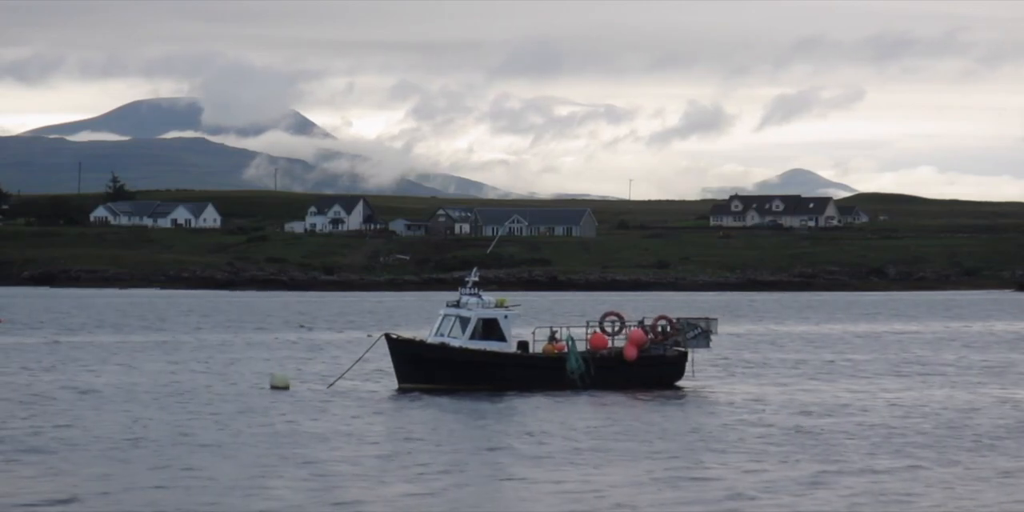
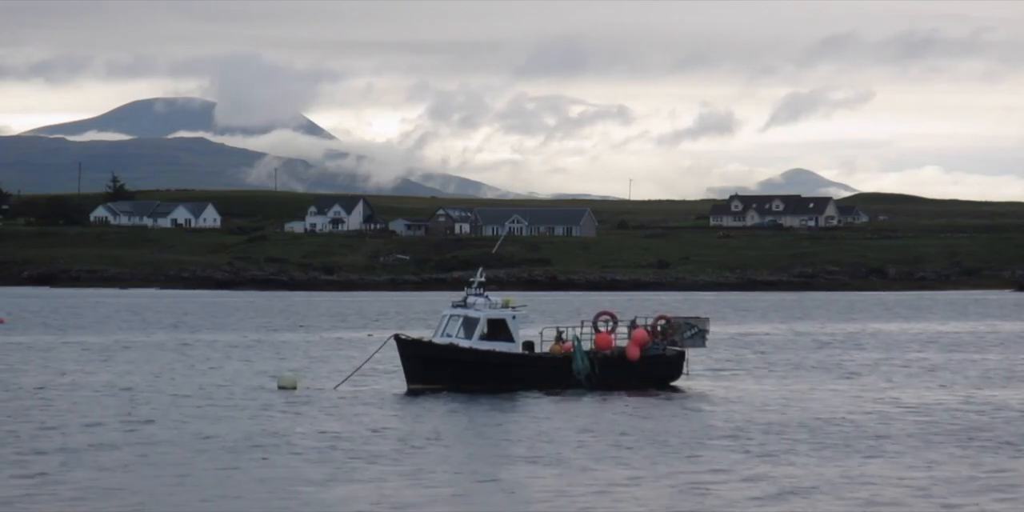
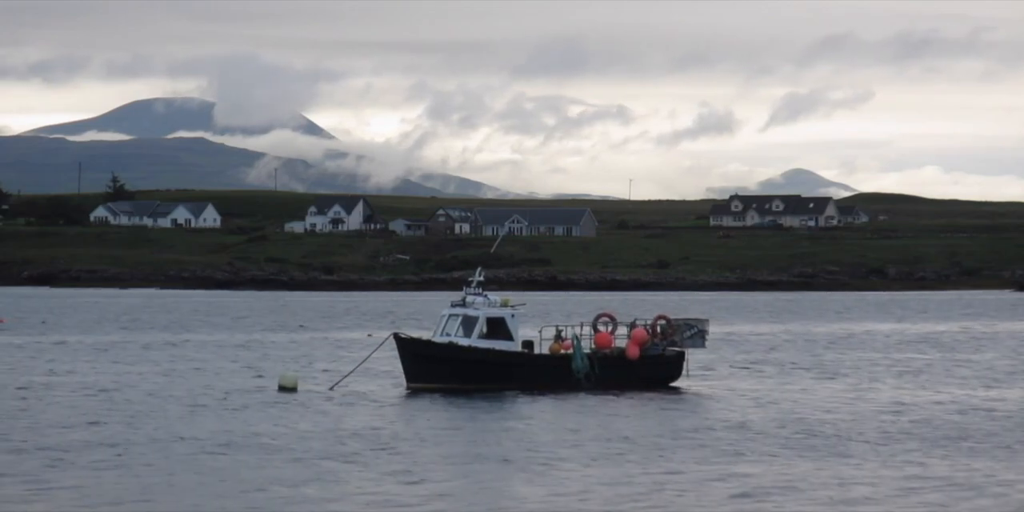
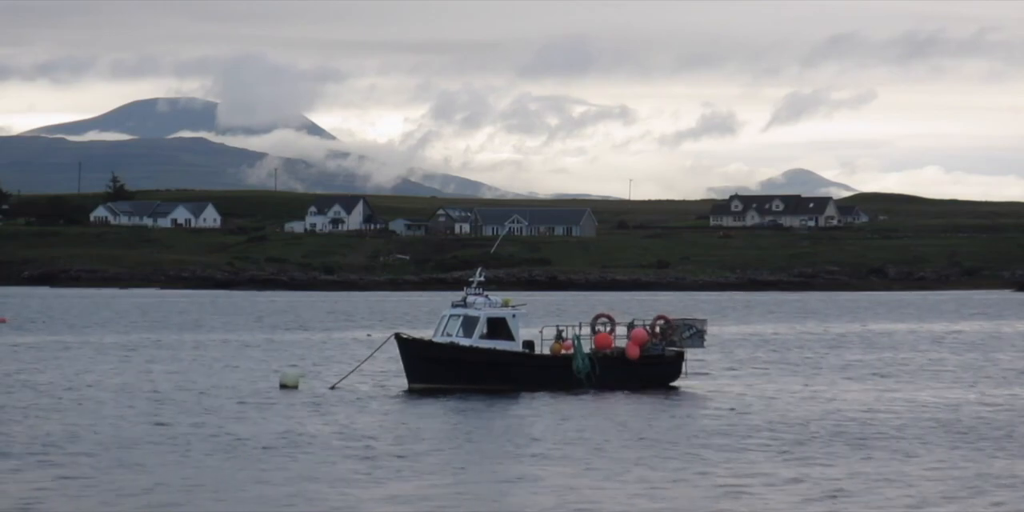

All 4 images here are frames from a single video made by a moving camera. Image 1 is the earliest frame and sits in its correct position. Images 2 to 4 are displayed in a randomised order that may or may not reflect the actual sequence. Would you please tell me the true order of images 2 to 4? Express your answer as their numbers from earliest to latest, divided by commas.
3, 2, 4
